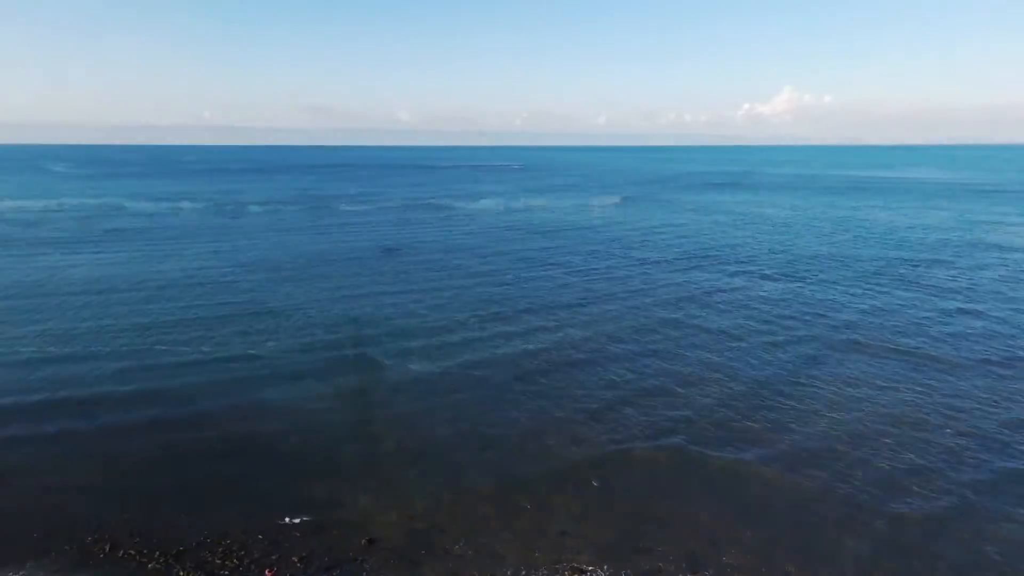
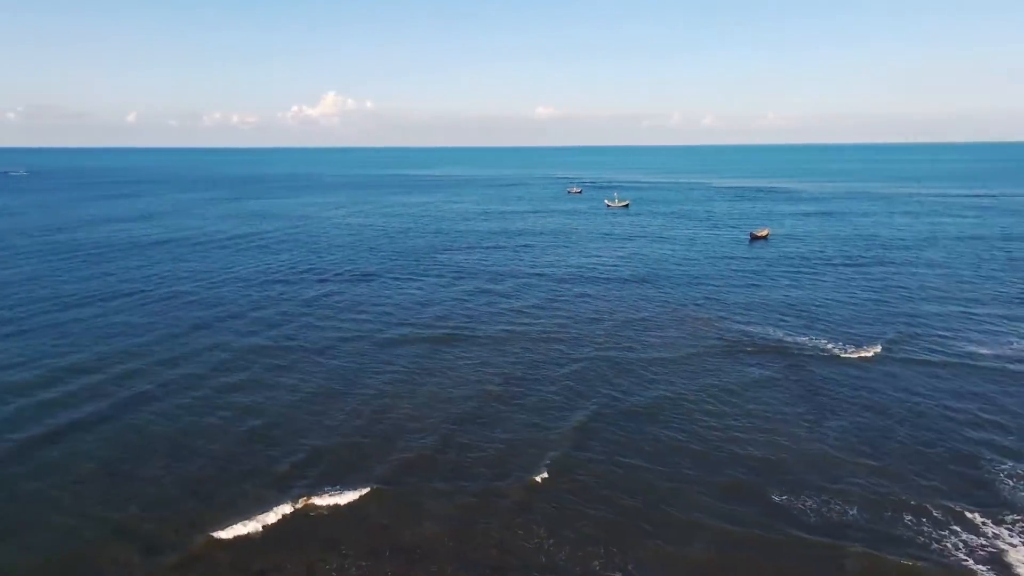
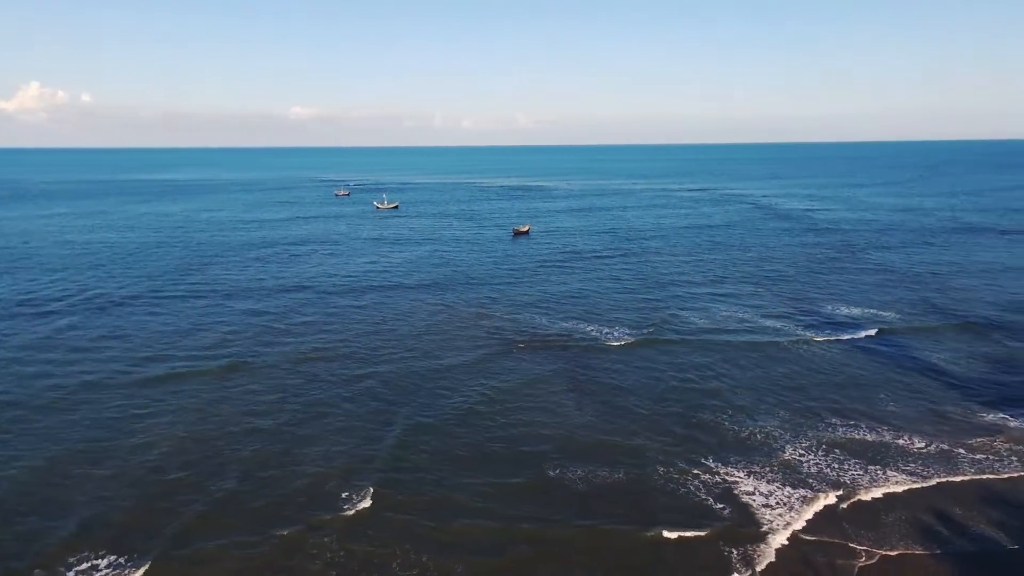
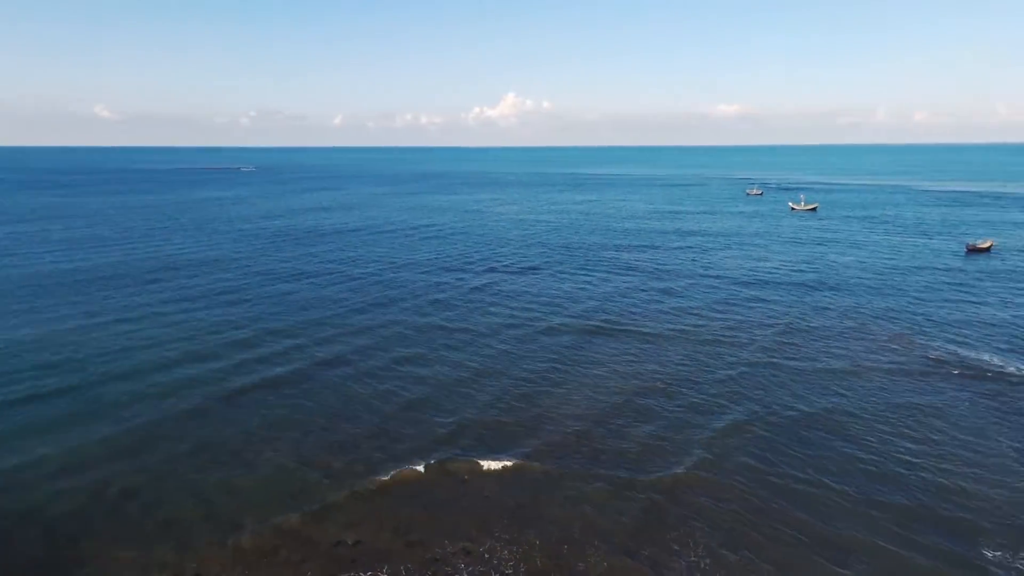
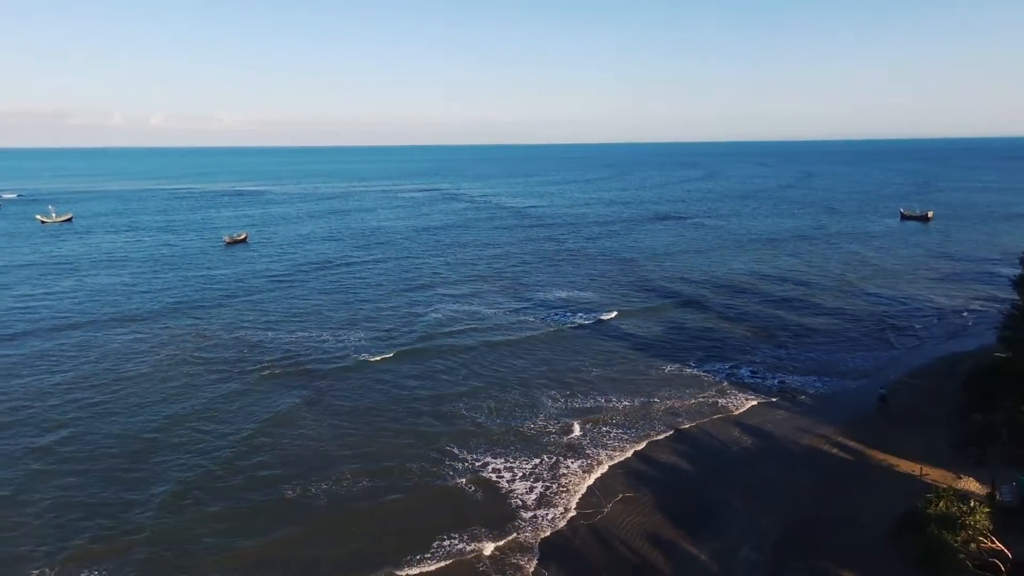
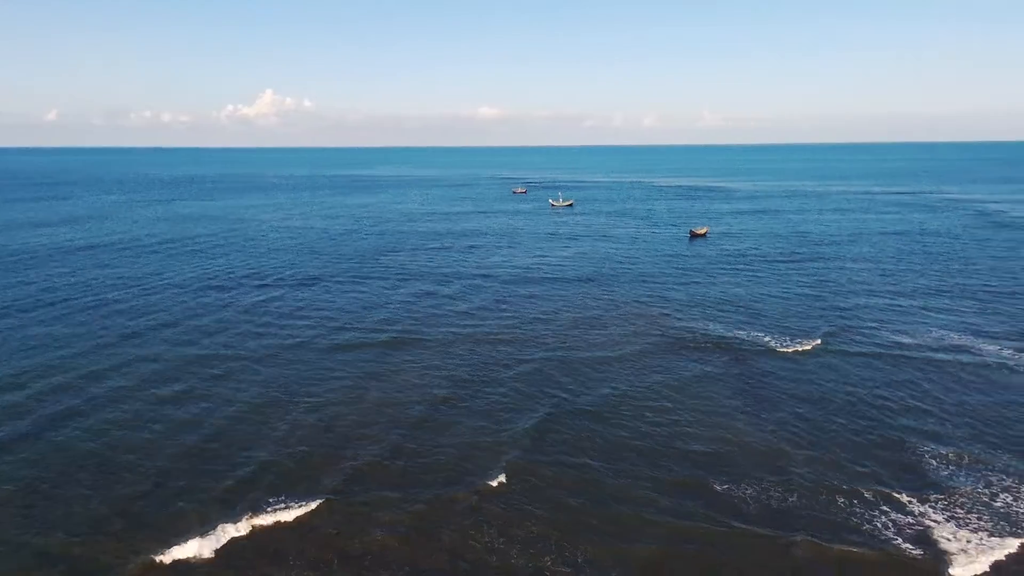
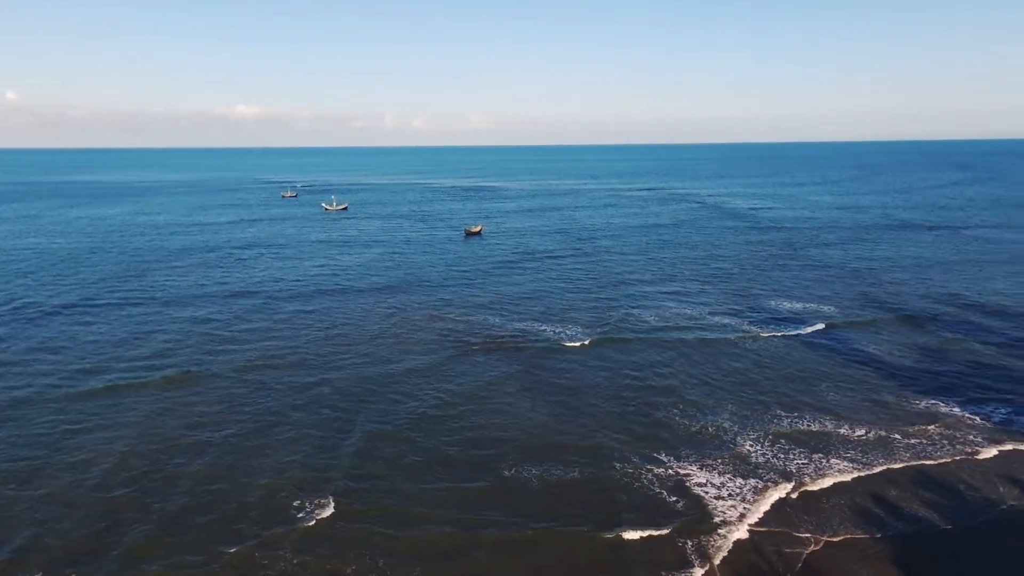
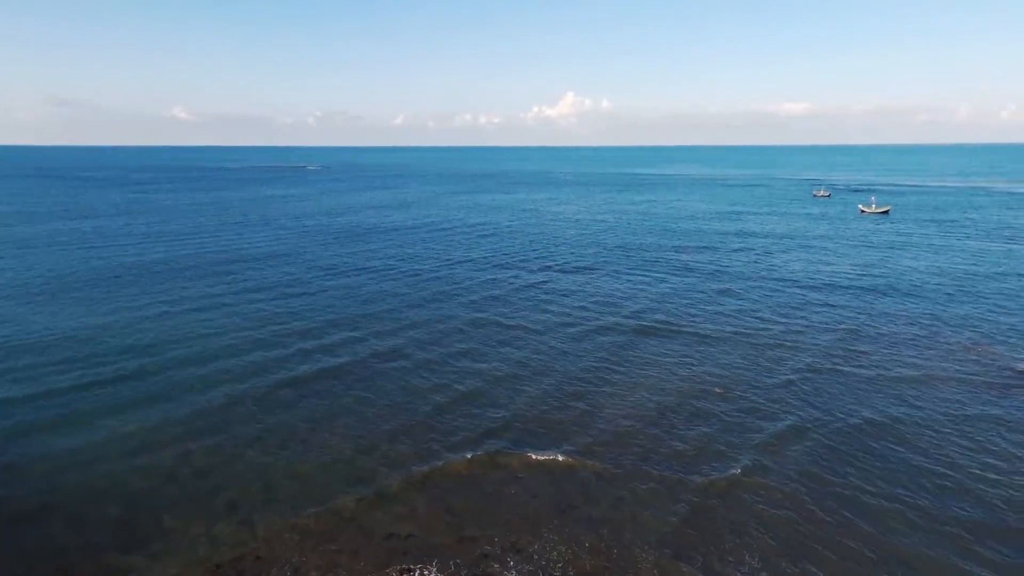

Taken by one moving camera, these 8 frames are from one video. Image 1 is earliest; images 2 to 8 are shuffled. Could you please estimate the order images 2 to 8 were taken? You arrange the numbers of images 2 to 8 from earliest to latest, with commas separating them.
8, 4, 2, 6, 3, 7, 5
